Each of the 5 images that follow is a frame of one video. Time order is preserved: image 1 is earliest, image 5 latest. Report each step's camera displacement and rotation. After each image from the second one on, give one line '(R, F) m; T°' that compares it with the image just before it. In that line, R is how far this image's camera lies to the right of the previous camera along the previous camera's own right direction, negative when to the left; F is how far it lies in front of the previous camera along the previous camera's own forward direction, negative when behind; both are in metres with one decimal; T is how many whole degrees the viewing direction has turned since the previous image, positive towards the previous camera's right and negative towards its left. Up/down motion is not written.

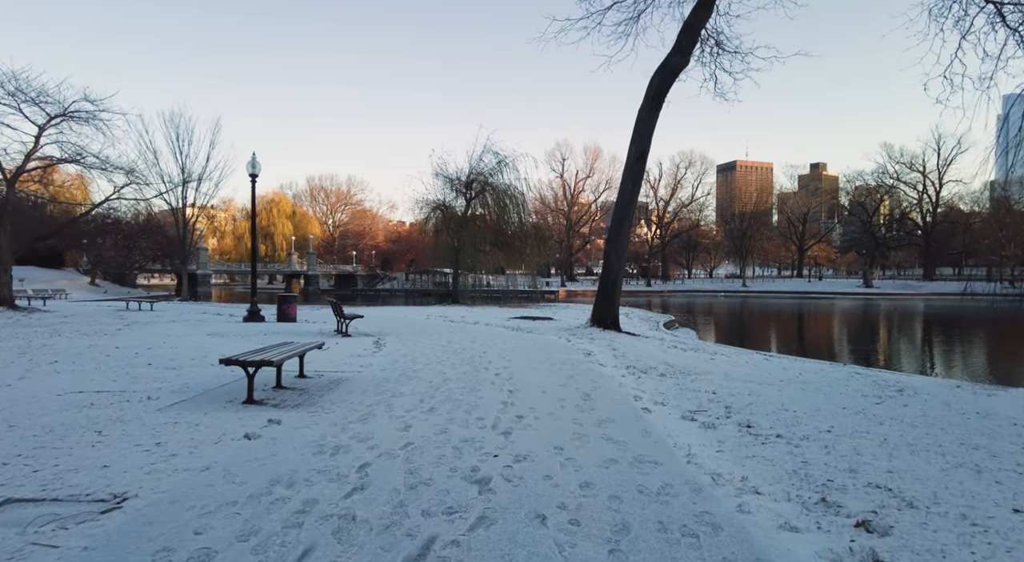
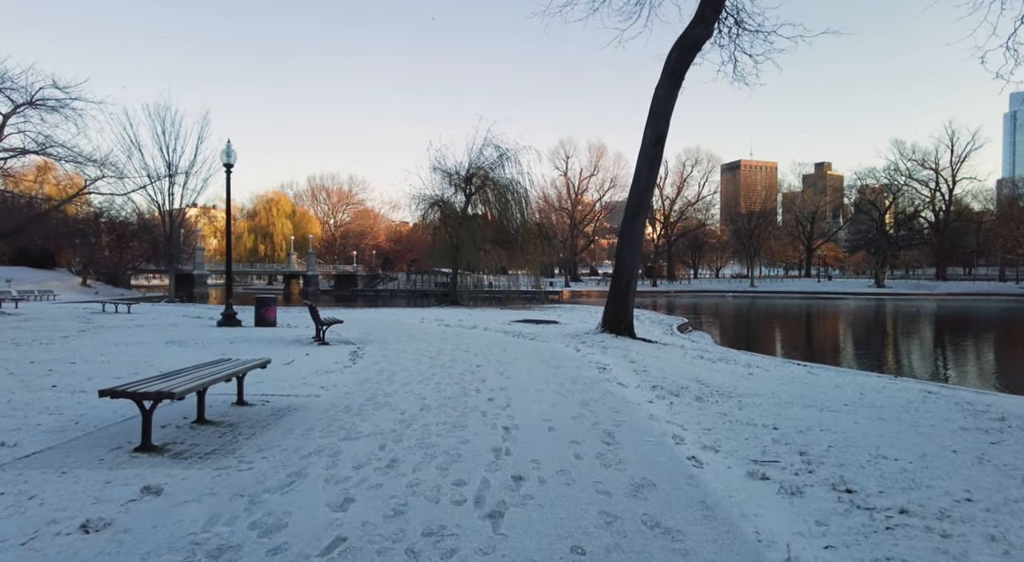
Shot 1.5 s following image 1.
(+0.1, +1.7) m; 0°
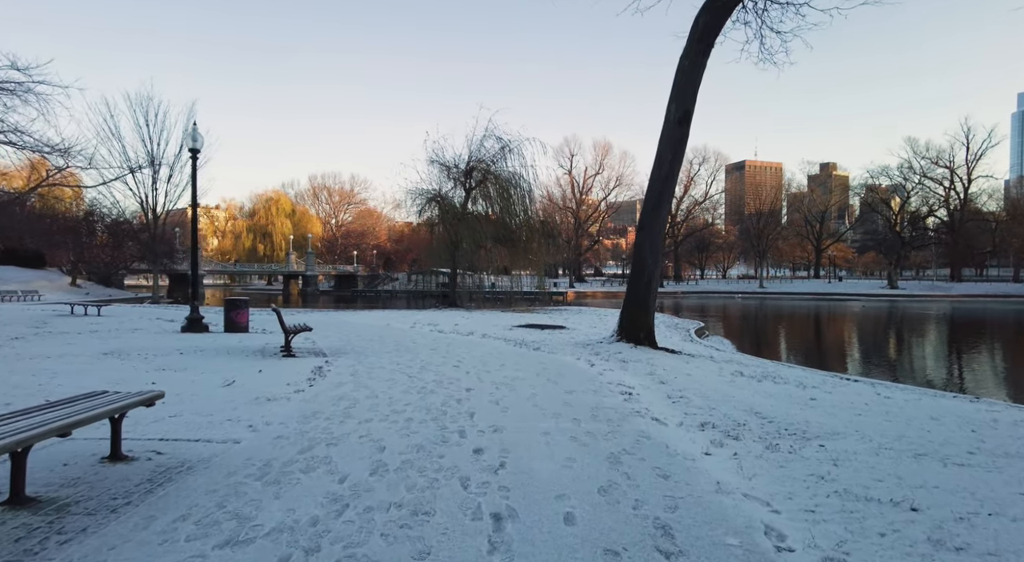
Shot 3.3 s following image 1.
(0.0, +1.9) m; 0°
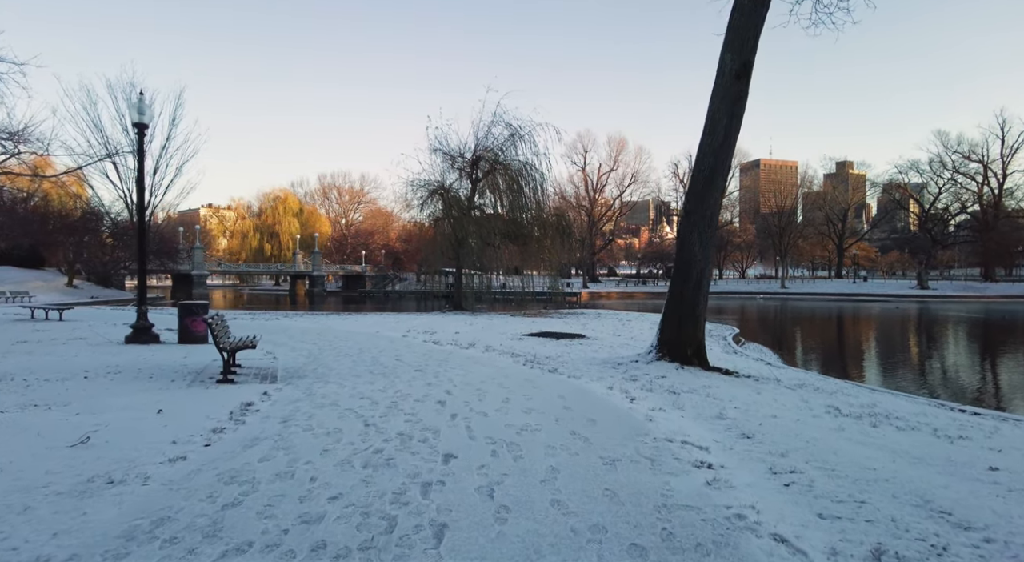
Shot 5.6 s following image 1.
(0.0, +2.6) m; -1°
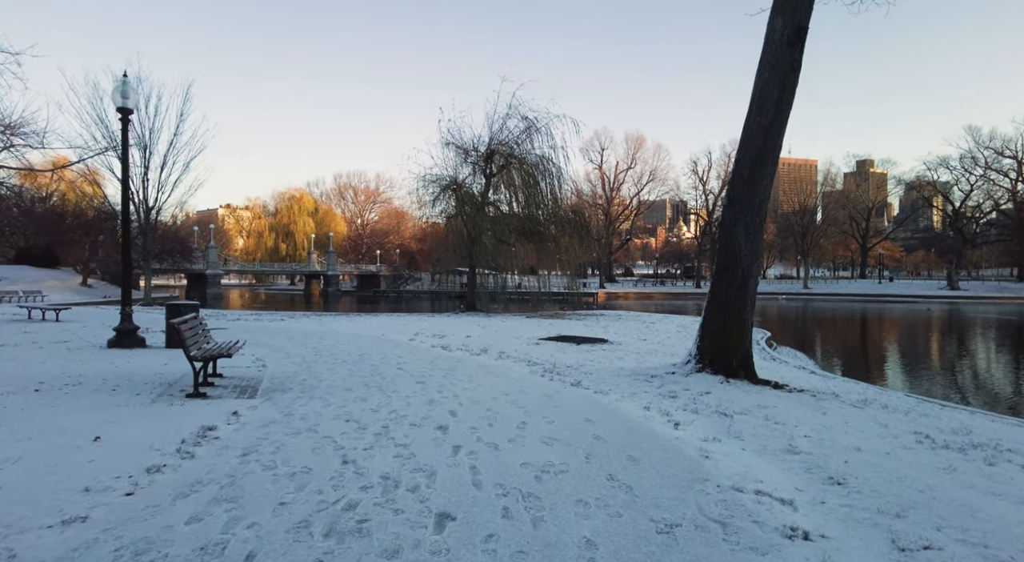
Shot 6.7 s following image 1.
(0.0, +1.2) m; -2°
